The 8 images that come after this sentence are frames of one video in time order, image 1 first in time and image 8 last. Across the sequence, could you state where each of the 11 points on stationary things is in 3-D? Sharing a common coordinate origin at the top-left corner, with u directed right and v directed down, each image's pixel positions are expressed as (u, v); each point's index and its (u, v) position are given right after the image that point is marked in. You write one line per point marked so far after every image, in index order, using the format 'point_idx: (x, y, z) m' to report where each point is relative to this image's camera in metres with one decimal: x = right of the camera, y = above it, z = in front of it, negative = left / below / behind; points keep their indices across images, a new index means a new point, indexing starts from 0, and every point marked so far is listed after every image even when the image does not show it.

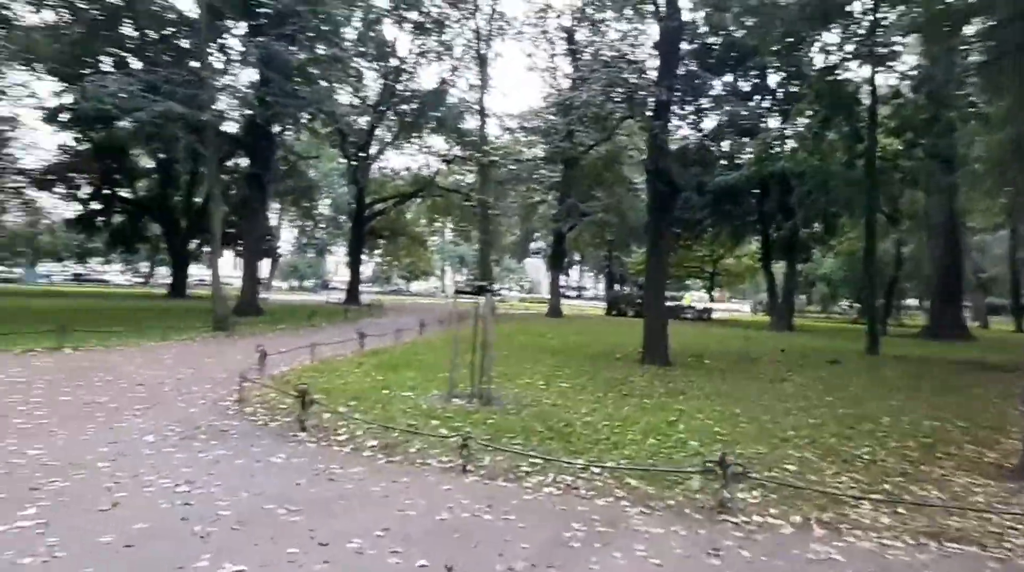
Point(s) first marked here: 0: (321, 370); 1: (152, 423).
0: (-2.8, -1.3, +14.0) m
1: (-3.7, -1.4, +9.6) m
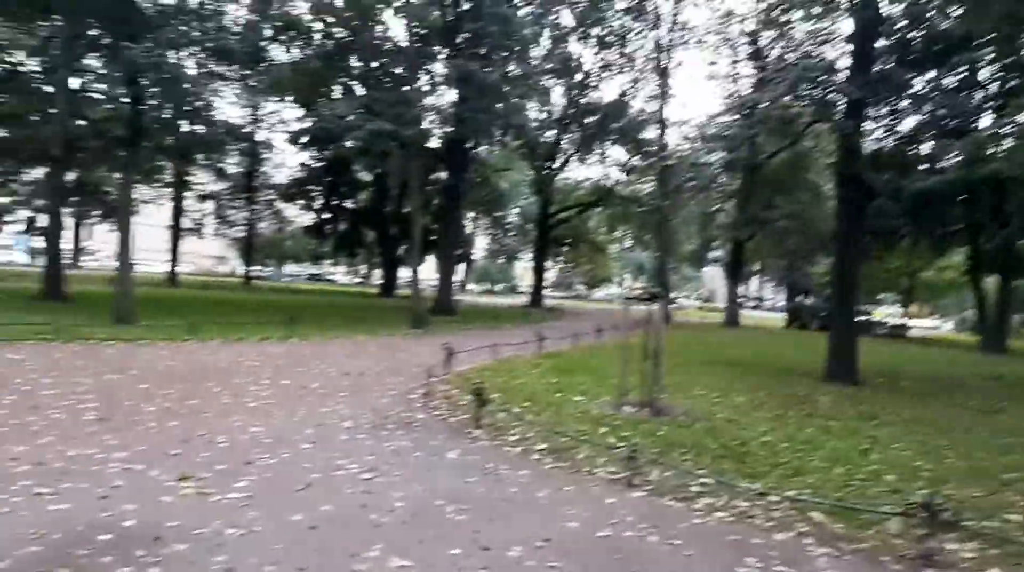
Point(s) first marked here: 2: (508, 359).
0: (-0.1, -1.3, +14.3) m
1: (-1.8, -1.4, +10.2) m
2: (0.0, -1.3, +15.8) m
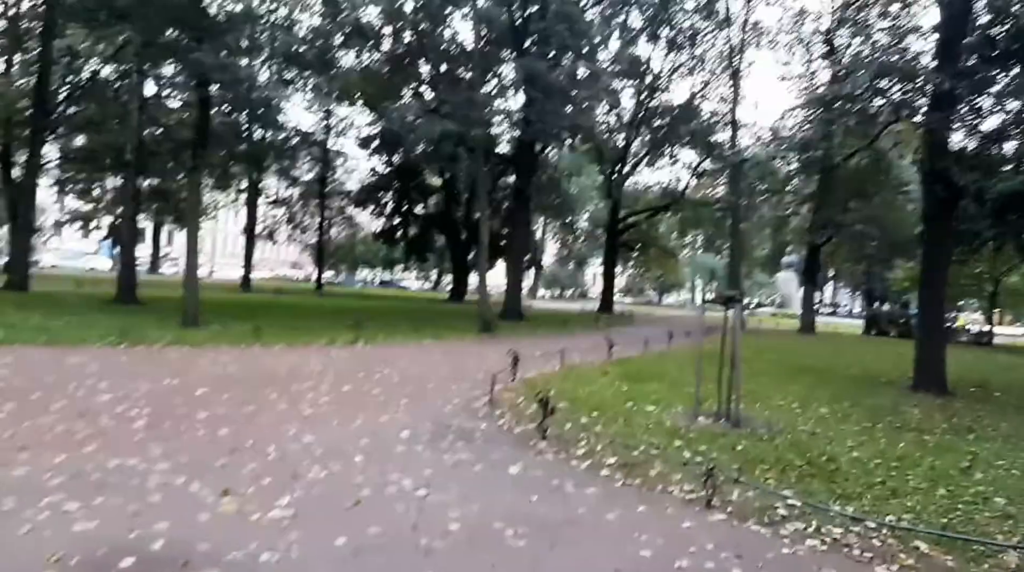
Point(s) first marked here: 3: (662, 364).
0: (+1.0, -1.4, +13.7) m
1: (-1.1, -1.4, +9.7) m
2: (+1.1, -1.4, +15.2) m
3: (+2.8, -1.5, +16.2) m
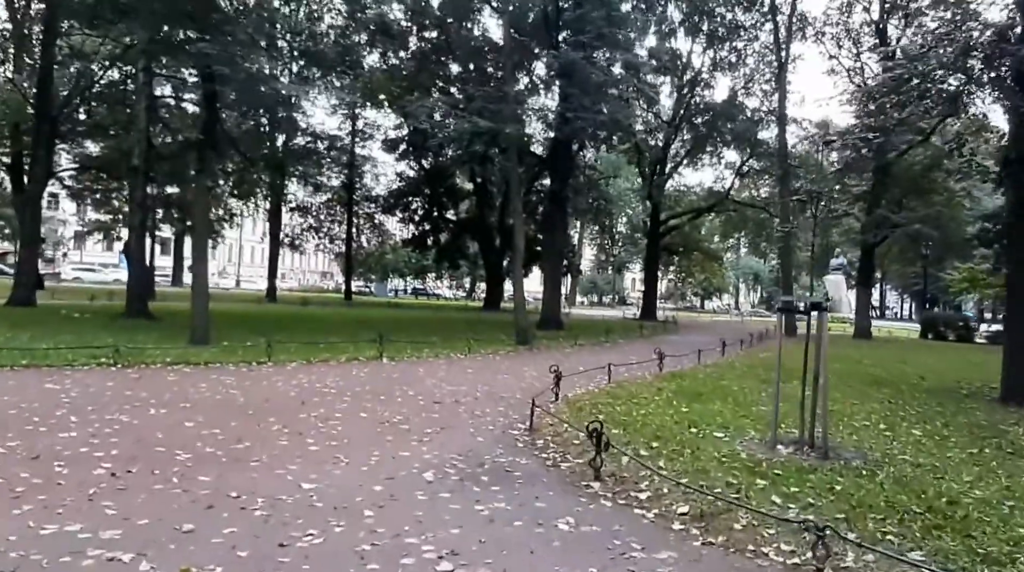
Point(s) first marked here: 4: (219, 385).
0: (+1.5, -1.5, +12.1) m
1: (-0.7, -1.5, +8.2) m
2: (+1.7, -1.5, +13.6) m
3: (+3.4, -1.6, +14.6) m
4: (-3.9, -1.3, +11.9) m
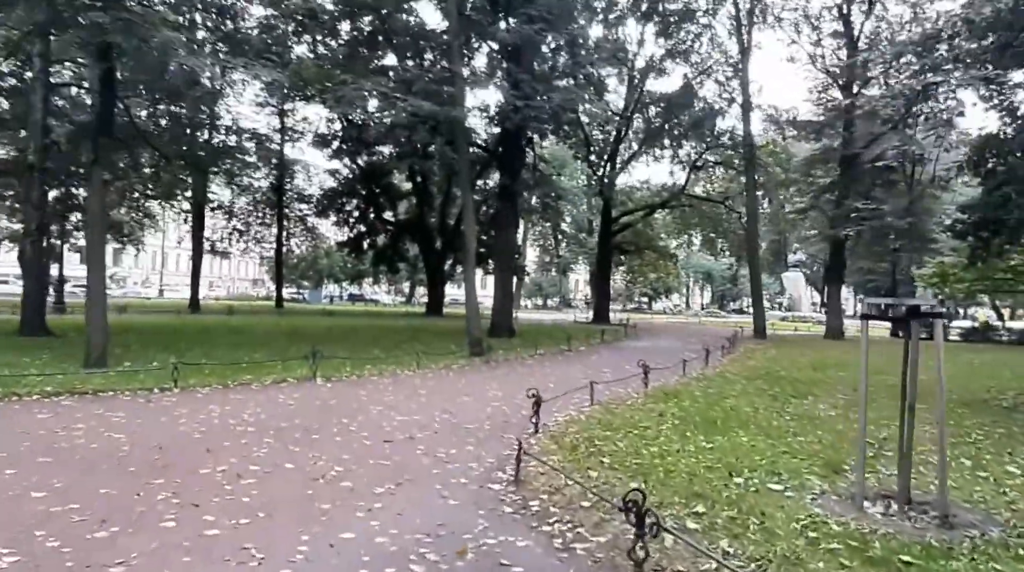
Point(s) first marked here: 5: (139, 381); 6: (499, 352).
0: (+1.2, -1.5, +9.7) m
1: (-0.7, -1.6, +5.7) m
2: (+1.3, -1.5, +11.2) m
3: (+2.9, -1.5, +12.3) m
4: (-4.2, -1.4, +9.1) m
5: (-5.1, -1.3, +12.3) m
6: (-0.3, -1.5, +19.4) m
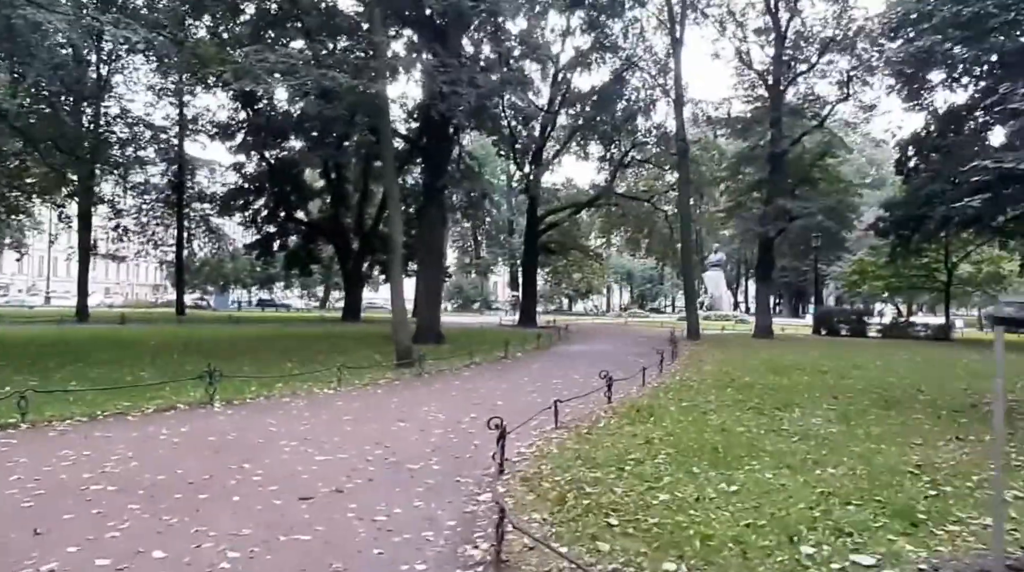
0: (+0.8, -1.5, +7.7) m
1: (-0.7, -1.6, +3.5) m
2: (+0.8, -1.5, +9.2) m
3: (+2.3, -1.5, +10.4) m
4: (-4.5, -1.4, +6.6) m
5: (-5.7, -1.3, +9.6) m
6: (-1.6, -1.5, +17.2) m
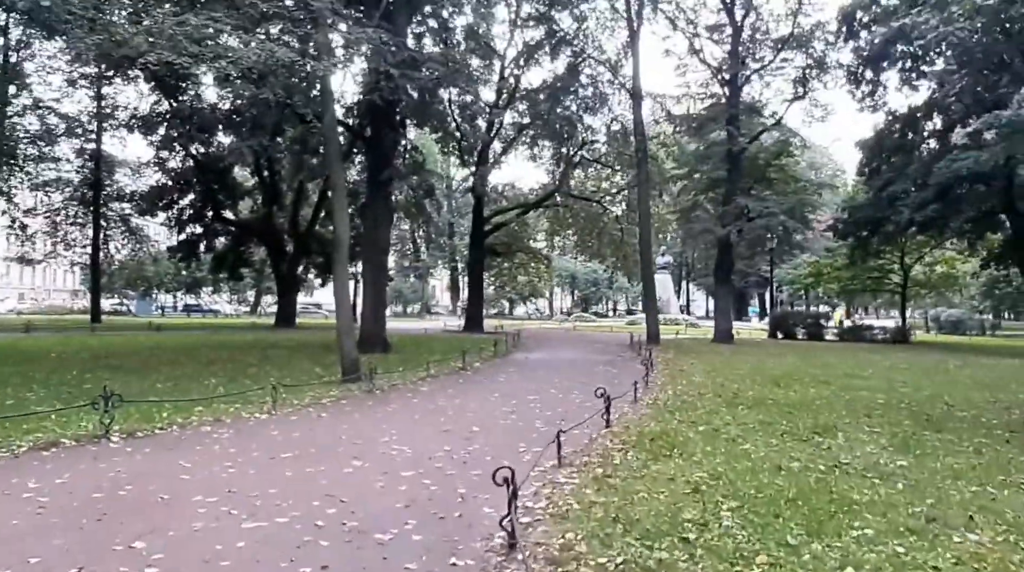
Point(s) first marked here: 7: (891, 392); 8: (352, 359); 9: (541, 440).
0: (+0.9, -1.4, +5.5) m
1: (-0.4, -1.5, +1.2) m
2: (+0.7, -1.5, +7.0) m
3: (+2.2, -1.5, +8.3) m
4: (-4.3, -1.4, +4.0) m
5: (-5.7, -1.3, +7.0) m
6: (-2.2, -1.5, +14.8) m
7: (+6.6, -1.7, +15.4) m
8: (-2.6, -1.2, +14.3) m
9: (+0.3, -1.5, +8.9) m
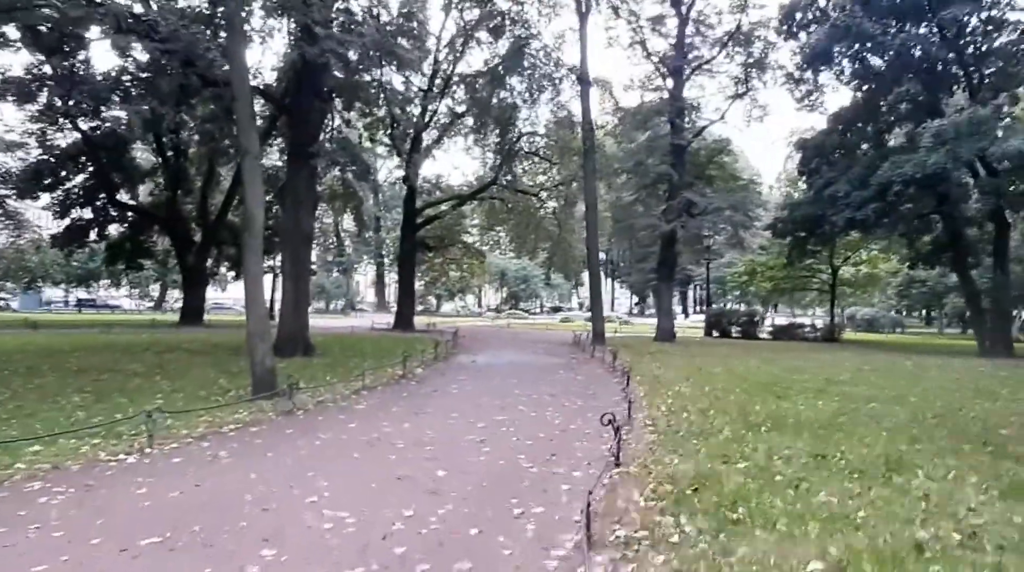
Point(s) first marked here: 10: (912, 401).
0: (+1.1, -1.4, +2.9) m
1: (+0.2, -1.4, -1.5) m
2: (+0.8, -1.4, +4.4) m
3: (+2.1, -1.4, +5.9) m
4: (-4.0, -1.3, +1.0) m
5: (-5.6, -1.2, +3.8) m
6: (-2.8, -1.4, +11.9) m
7: (+5.9, -1.6, +13.3) m
8: (-3.1, -1.0, +11.4) m
9: (+0.2, -1.4, +6.2) m
10: (+6.3, -1.6, +13.8) m
